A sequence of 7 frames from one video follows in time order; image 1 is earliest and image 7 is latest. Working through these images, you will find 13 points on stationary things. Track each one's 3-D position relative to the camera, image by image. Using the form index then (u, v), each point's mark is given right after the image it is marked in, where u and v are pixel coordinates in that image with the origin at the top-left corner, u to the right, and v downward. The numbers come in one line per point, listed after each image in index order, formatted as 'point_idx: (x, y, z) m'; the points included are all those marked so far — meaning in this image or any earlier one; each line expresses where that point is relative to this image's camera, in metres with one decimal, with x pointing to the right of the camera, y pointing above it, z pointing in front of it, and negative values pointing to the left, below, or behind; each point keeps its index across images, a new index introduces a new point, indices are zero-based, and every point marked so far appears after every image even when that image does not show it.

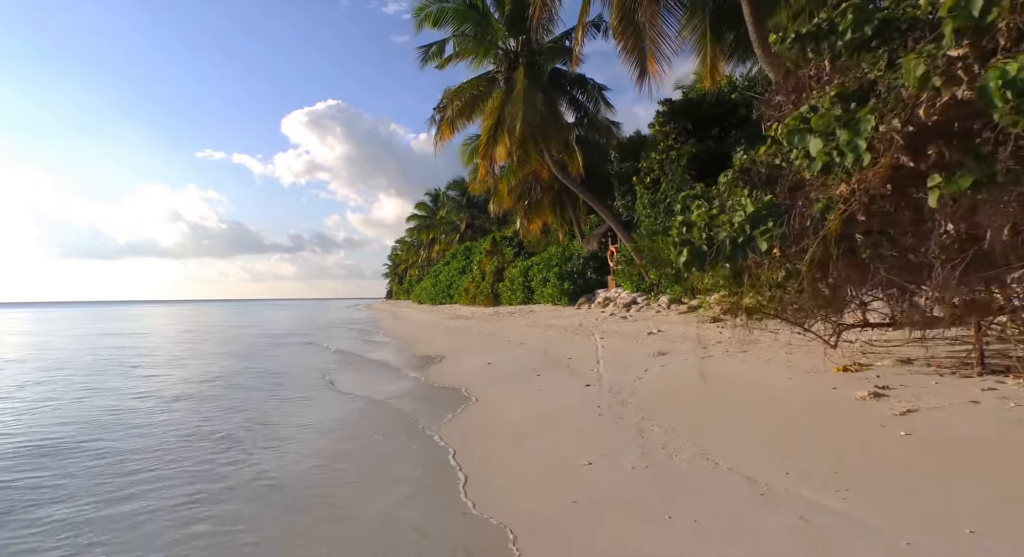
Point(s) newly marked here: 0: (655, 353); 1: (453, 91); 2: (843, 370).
0: (+2.5, -1.2, +8.4) m
1: (-1.8, +6.0, +16.1) m
2: (+3.6, -1.0, +5.2) m
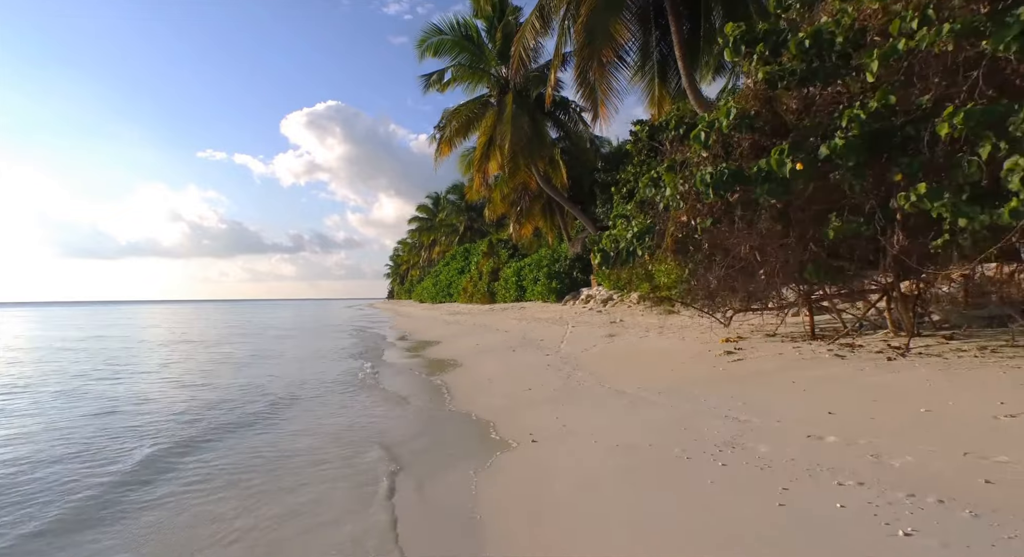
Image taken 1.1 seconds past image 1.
0: (+2.1, -1.2, +10.8) m
1: (-2.2, +6.1, +18.5) m
2: (+3.3, -0.9, +7.6) m
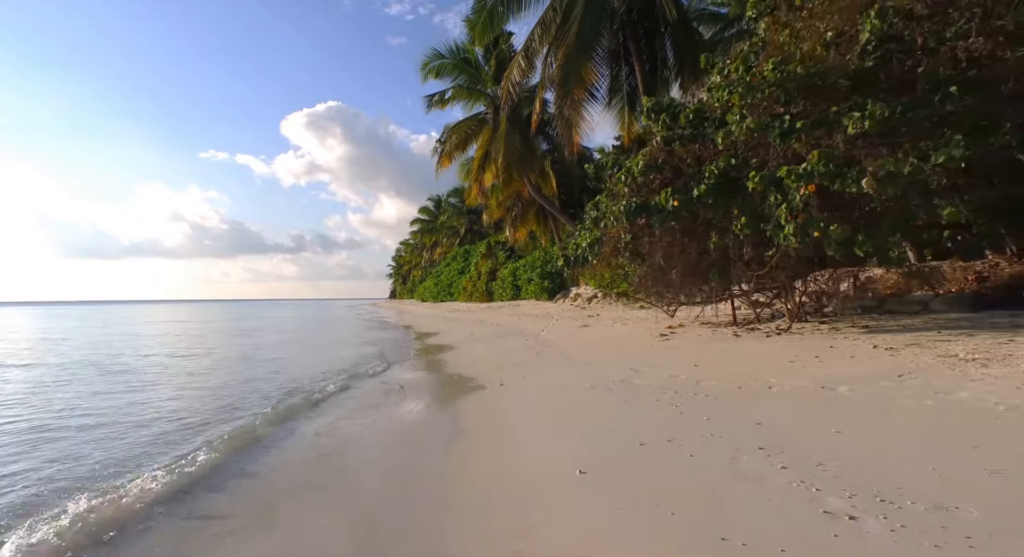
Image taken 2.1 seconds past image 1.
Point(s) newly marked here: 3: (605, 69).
0: (+1.8, -1.2, +12.9) m
1: (-2.5, +6.1, +20.6) m
2: (+3.0, -0.9, +9.7) m
3: (+2.3, +5.1, +12.2) m
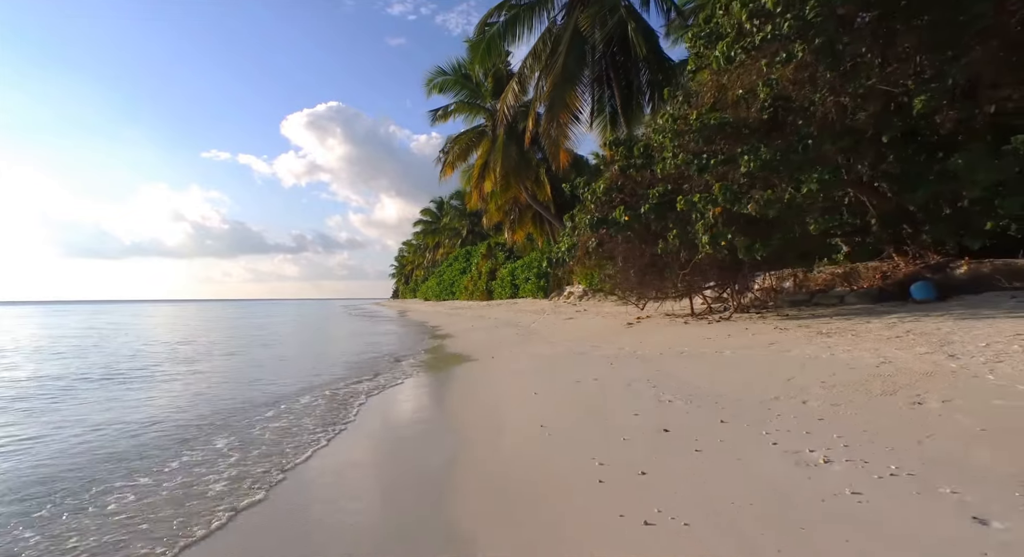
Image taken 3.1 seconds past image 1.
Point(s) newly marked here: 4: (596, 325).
0: (+1.6, -1.1, +14.6) m
1: (-2.6, +6.1, +22.4) m
2: (+2.8, -0.9, +11.4) m
3: (+2.1, +5.1, +14.0) m
4: (+1.9, -1.1, +11.7) m
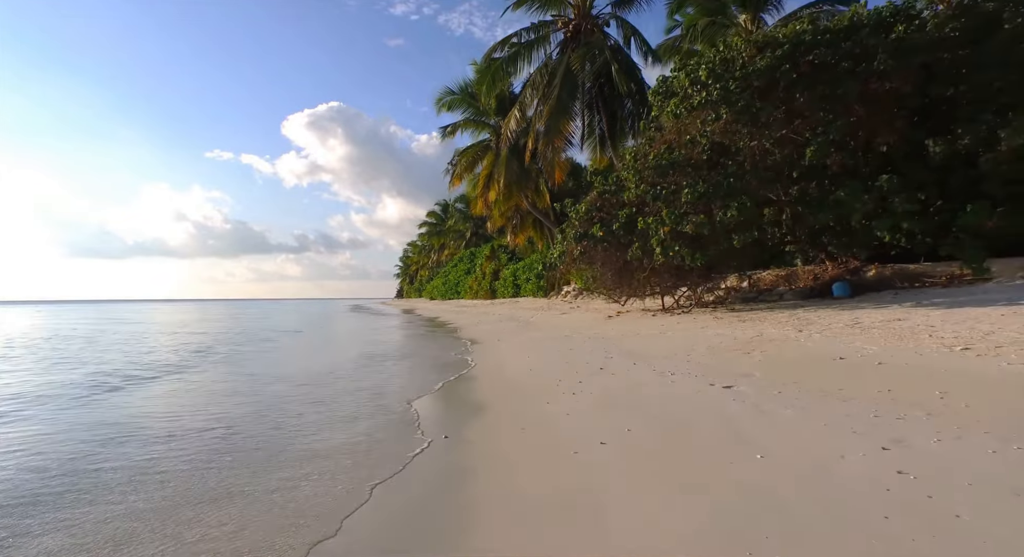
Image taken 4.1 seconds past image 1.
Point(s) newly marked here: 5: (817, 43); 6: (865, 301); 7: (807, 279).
0: (+1.7, -1.1, +16.8) m
1: (-2.5, +6.1, +24.6) m
2: (+2.8, -0.9, +13.6) m
3: (+2.2, +5.1, +16.2) m
4: (+2.0, -1.1, +13.9) m
5: (+4.9, +3.8, +8.2) m
6: (+6.2, -0.4, +8.9) m
7: (+6.4, 0.0, +11.0) m
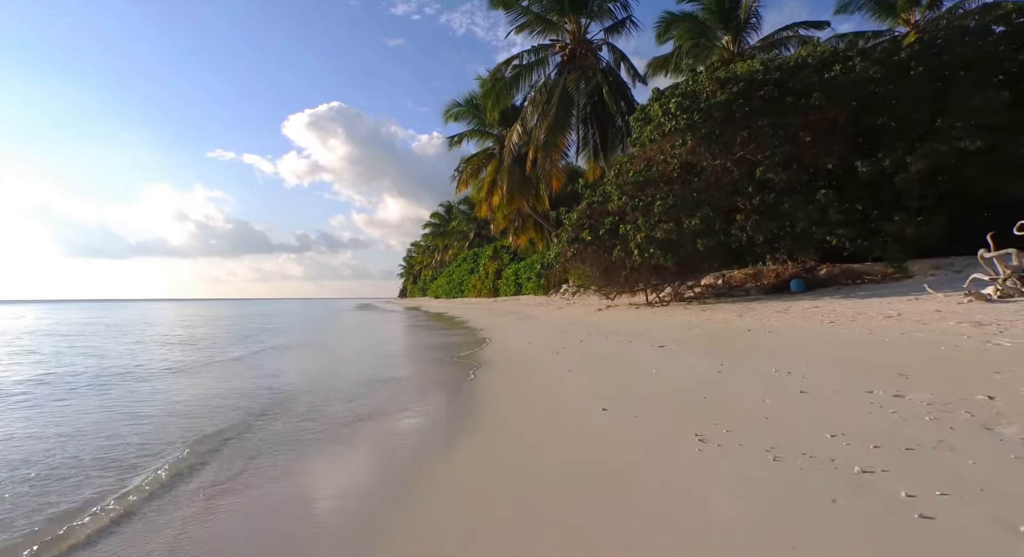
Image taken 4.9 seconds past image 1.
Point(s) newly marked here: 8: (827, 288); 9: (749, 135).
0: (+1.8, -1.1, +18.6) m
1: (-2.4, +6.2, +26.3) m
2: (+2.9, -0.9, +15.4) m
3: (+2.3, +5.2, +17.9) m
4: (+2.0, -1.0, +15.6) m
5: (+5.0, +3.9, +9.9) m
6: (+6.2, -0.3, +10.6) m
7: (+6.5, 0.0, +12.7) m
8: (+7.0, -0.2, +11.3) m
9: (+4.7, +2.9, +10.1) m
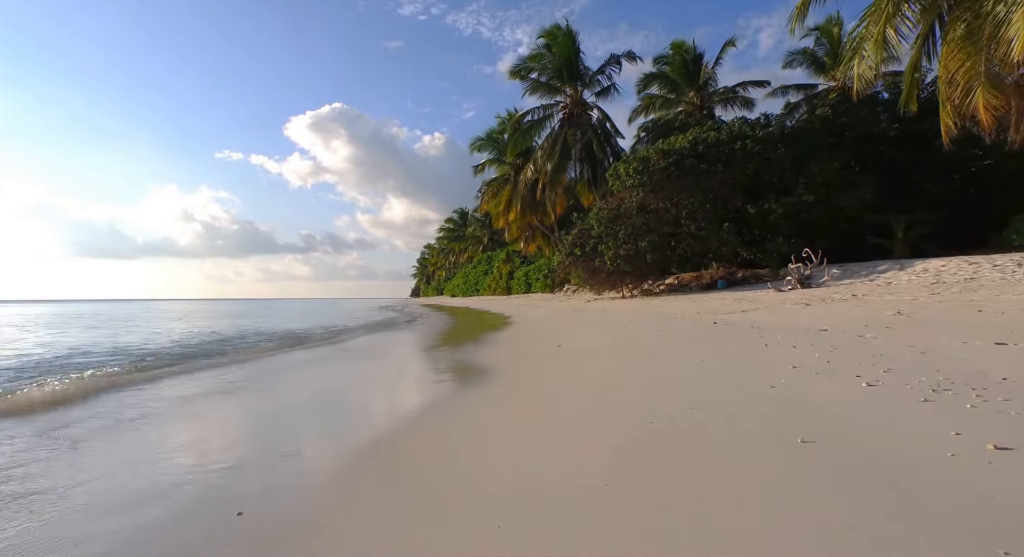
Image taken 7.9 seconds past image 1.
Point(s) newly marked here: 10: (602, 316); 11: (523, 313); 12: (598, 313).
0: (+2.4, -1.1, +24.1) m
1: (-1.7, +6.1, +32.0) m
2: (+3.5, -0.9, +20.9) m
3: (+2.9, +5.1, +23.5) m
4: (+2.6, -1.1, +21.2) m
5: (+5.5, +3.8, +15.5) m
6: (+6.8, -0.4, +16.1) m
7: (+7.0, 0.0, +18.3) m
8: (+7.5, -0.2, +16.8) m
9: (+5.3, +2.8, +15.7) m
10: (+2.4, -0.9, +13.5) m
11: (+0.7, -1.3, +19.9) m
12: (+2.6, -0.9, +14.7) m
